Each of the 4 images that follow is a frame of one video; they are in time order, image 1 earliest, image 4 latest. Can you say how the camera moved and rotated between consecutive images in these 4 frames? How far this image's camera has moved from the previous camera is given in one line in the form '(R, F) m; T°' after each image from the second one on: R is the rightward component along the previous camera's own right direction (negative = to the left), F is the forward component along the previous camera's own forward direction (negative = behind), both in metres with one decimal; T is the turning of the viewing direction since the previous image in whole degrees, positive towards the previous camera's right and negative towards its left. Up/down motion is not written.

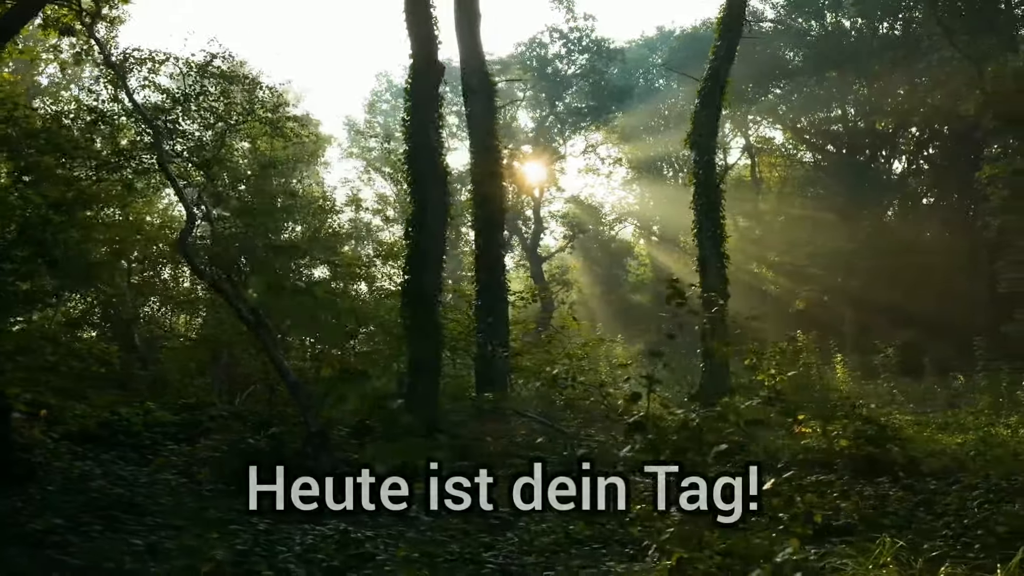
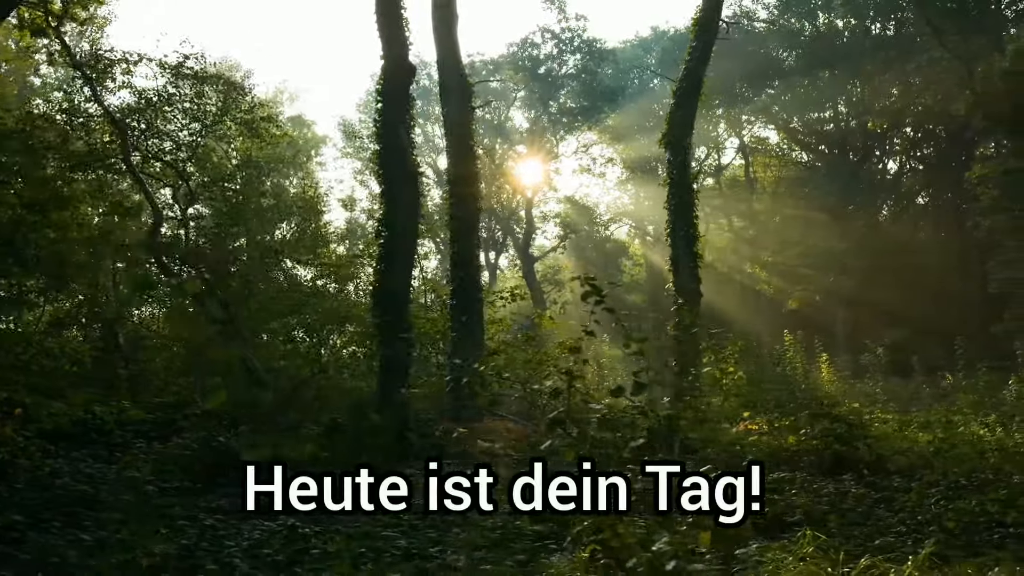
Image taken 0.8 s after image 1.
(-0.8, 0.0) m; +1°
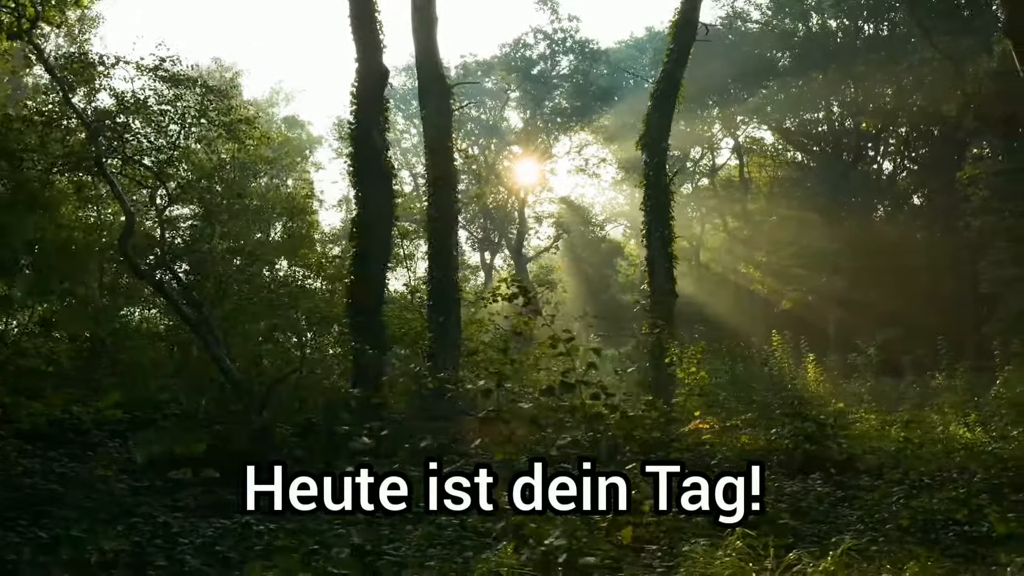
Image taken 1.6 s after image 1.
(+0.3, -0.1) m; 0°
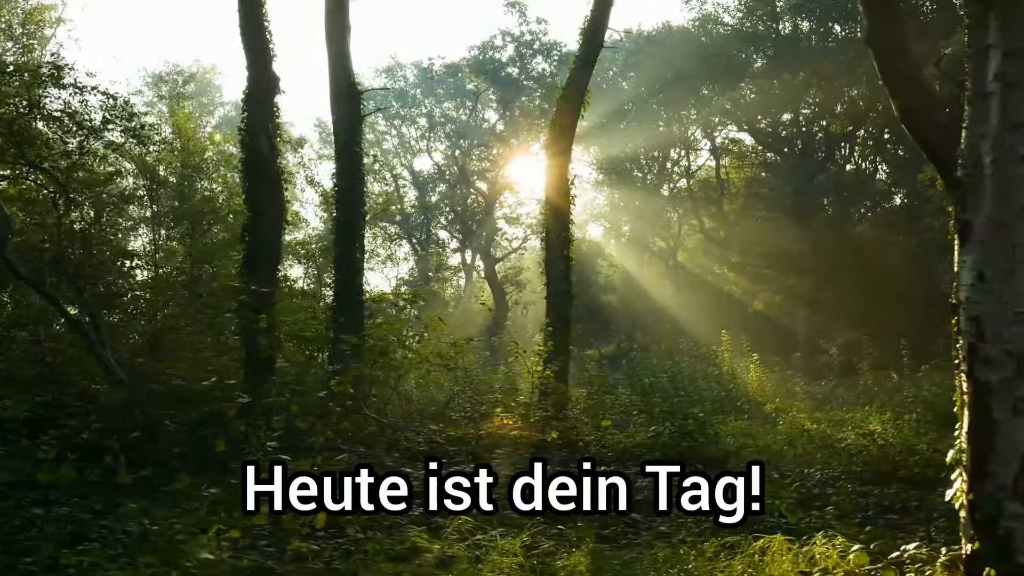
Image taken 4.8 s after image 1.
(+1.4, -0.3) m; 0°
